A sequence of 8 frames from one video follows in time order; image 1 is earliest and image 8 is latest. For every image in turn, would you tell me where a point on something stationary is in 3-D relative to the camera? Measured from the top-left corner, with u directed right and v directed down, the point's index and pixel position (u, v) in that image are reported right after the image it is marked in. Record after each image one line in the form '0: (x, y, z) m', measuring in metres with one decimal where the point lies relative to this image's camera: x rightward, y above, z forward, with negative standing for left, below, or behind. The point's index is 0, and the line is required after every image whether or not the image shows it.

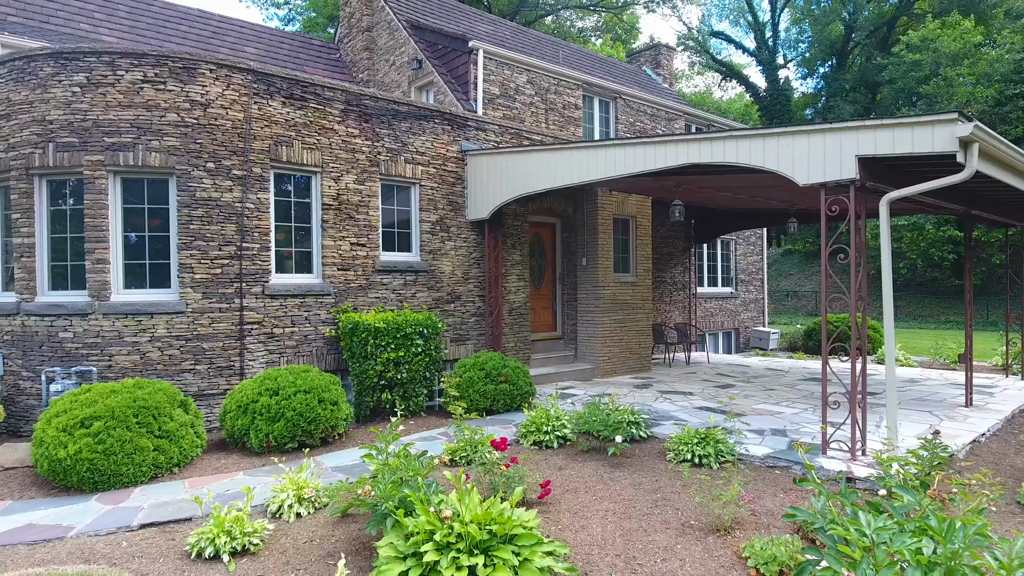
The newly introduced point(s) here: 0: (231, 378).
0: (-3.0, -1.0, +6.6) m
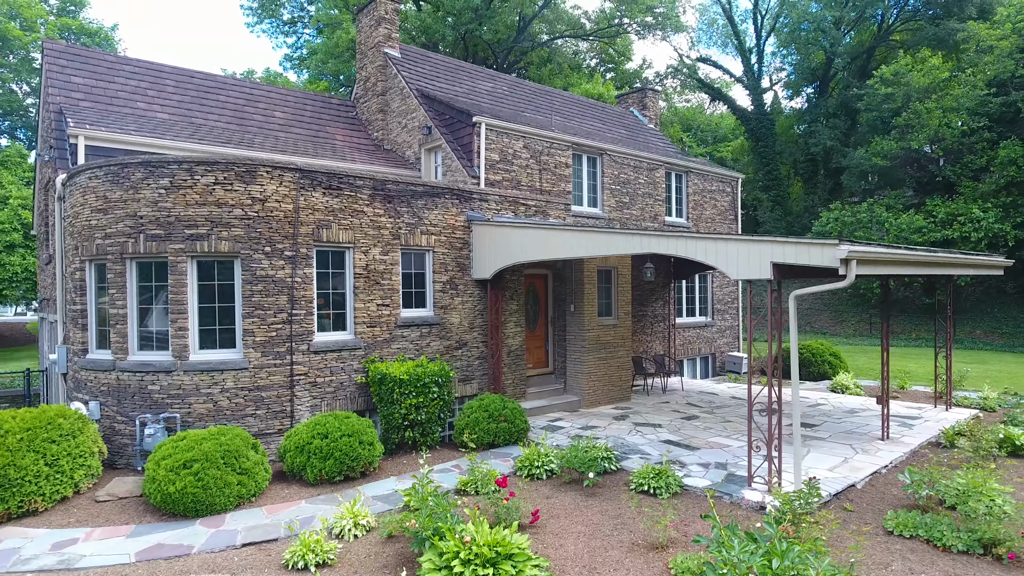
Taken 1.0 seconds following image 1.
0: (-3.0, -1.7, +8.1) m
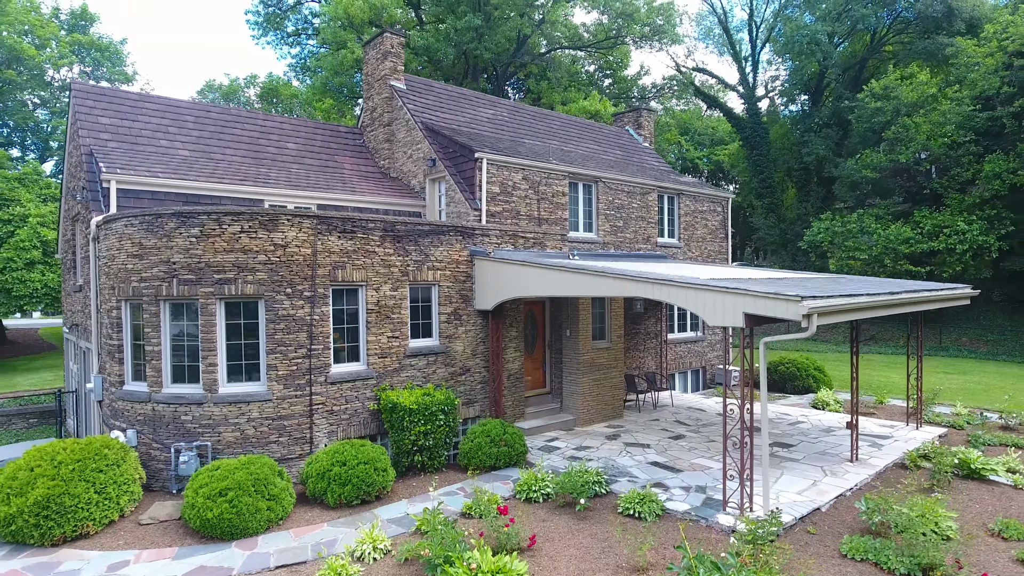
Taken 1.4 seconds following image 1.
0: (-3.0, -2.3, +8.9) m
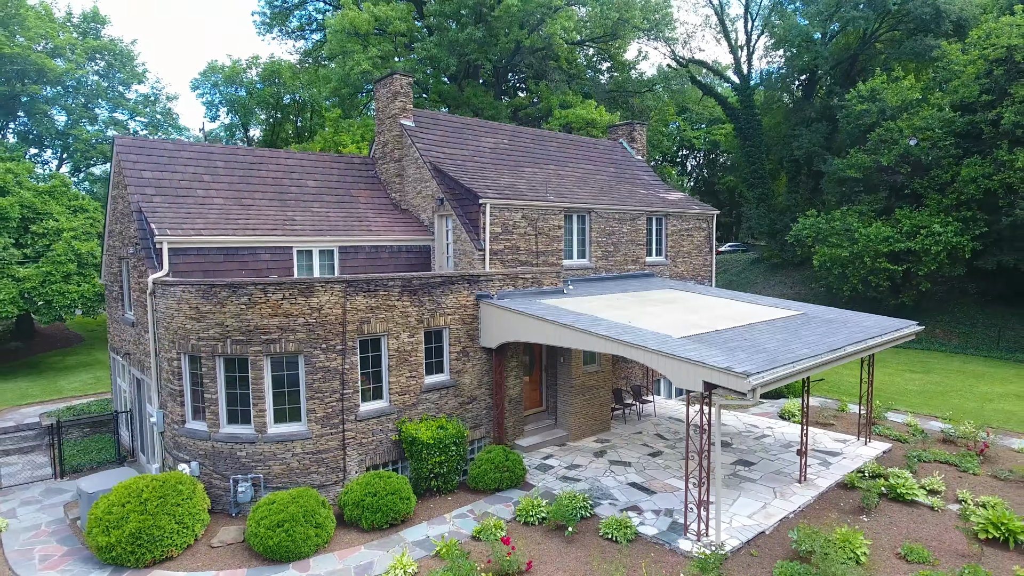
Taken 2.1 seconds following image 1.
0: (-3.0, -3.2, +10.7) m
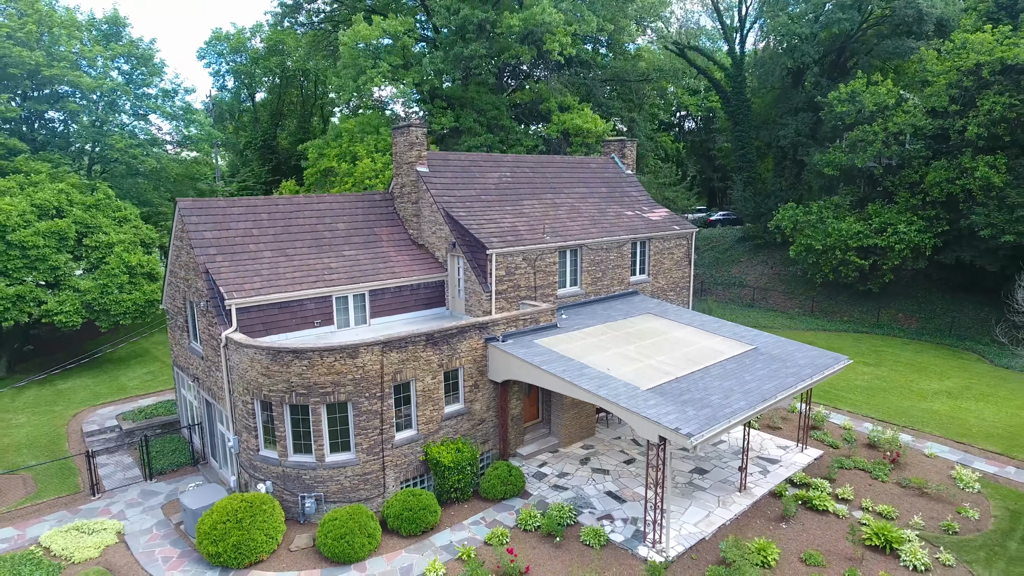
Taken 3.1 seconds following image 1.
0: (-2.9, -4.4, +13.7) m
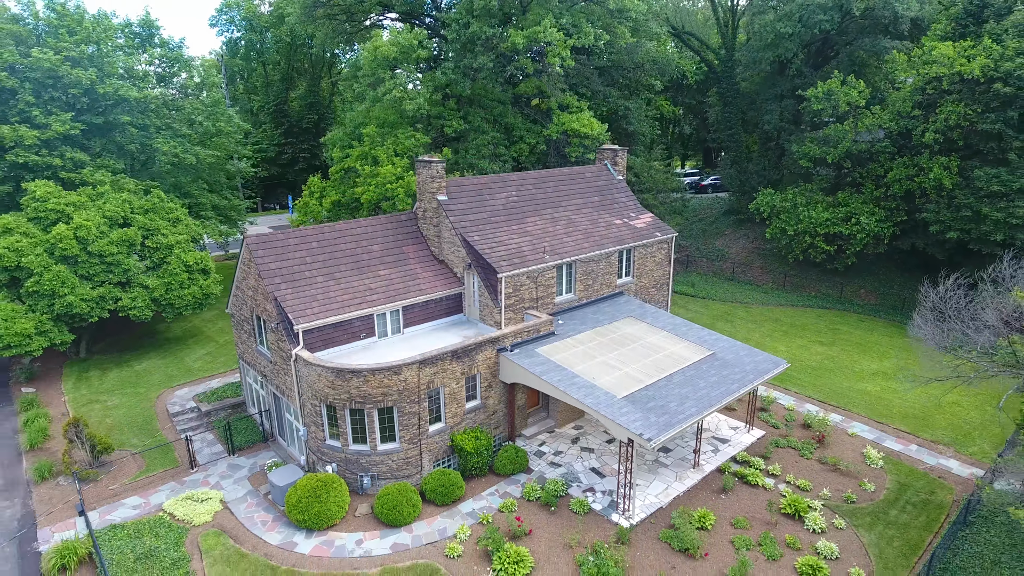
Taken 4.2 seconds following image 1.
0: (-2.7, -5.2, +18.0) m
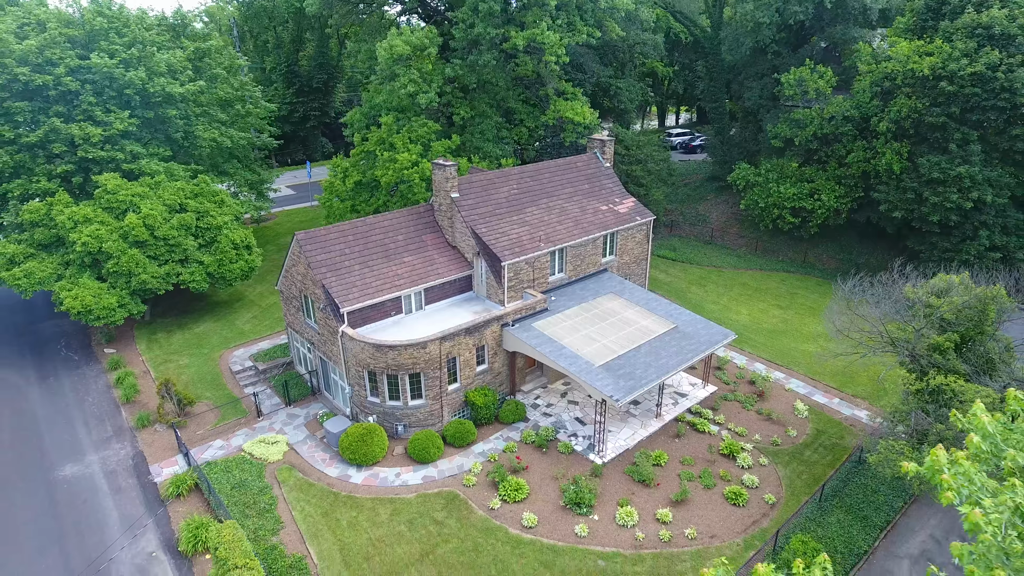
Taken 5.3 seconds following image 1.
0: (-2.7, -4.9, +23.1) m
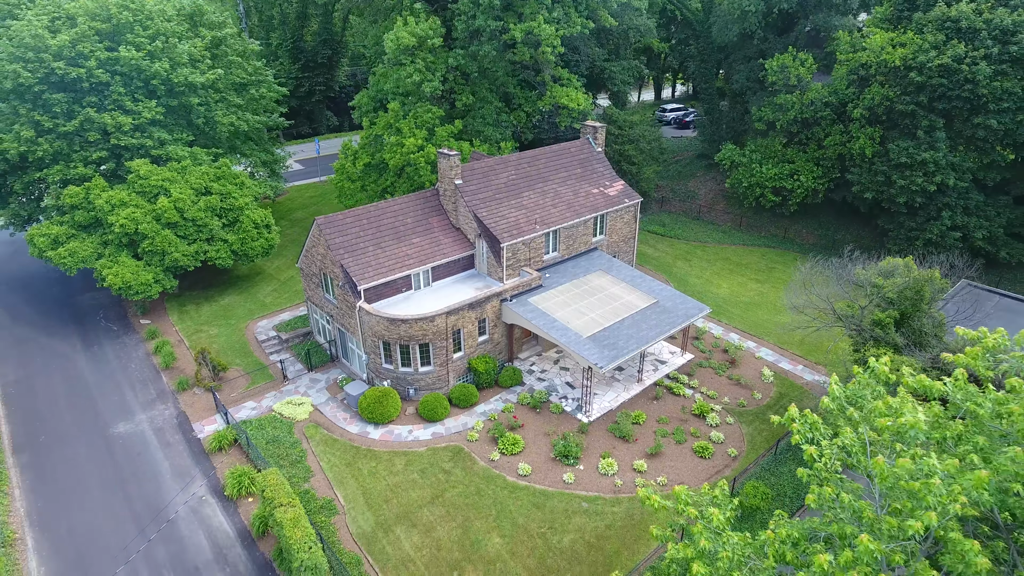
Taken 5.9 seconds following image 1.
0: (-2.8, -4.0, +26.1) m
